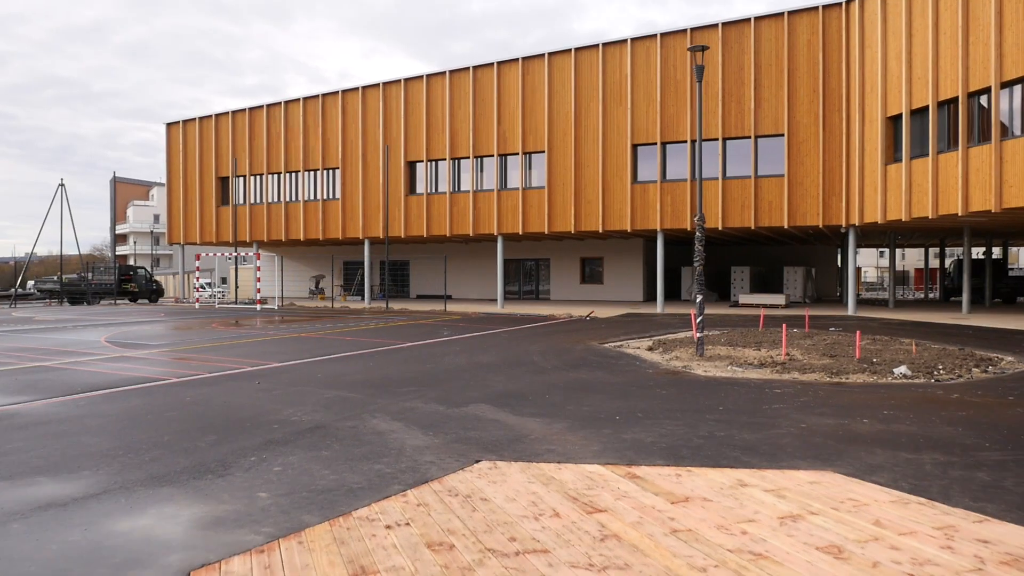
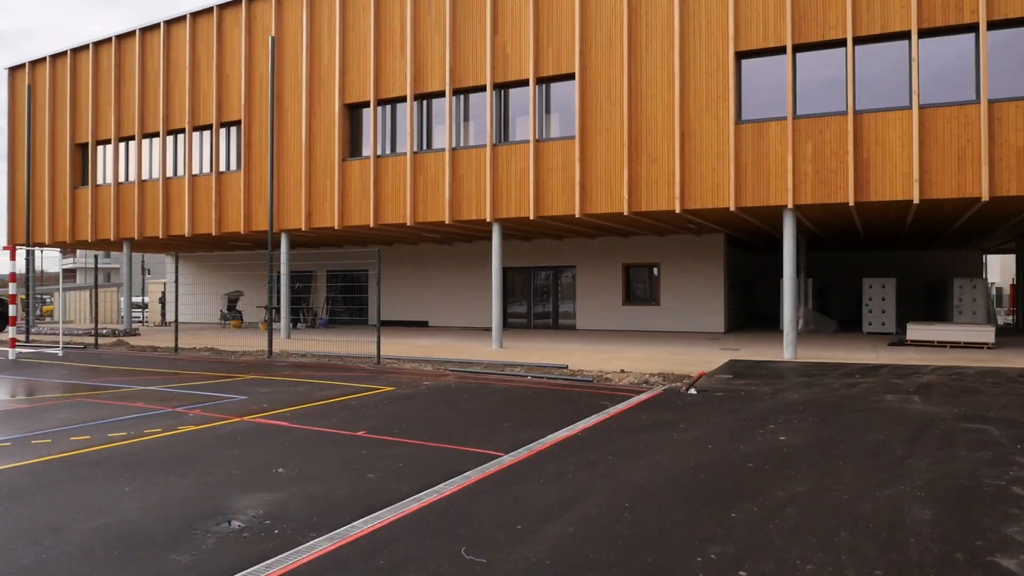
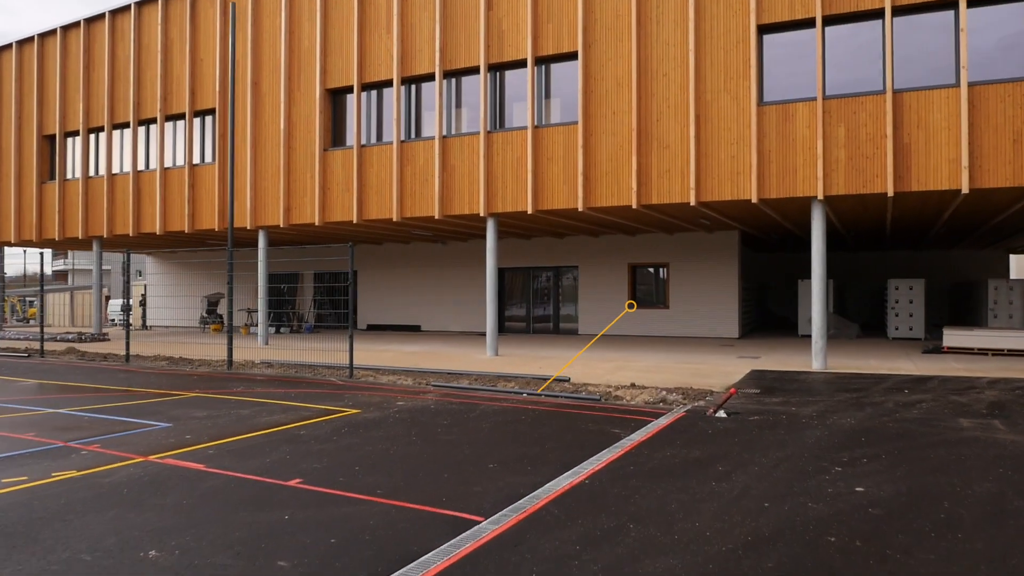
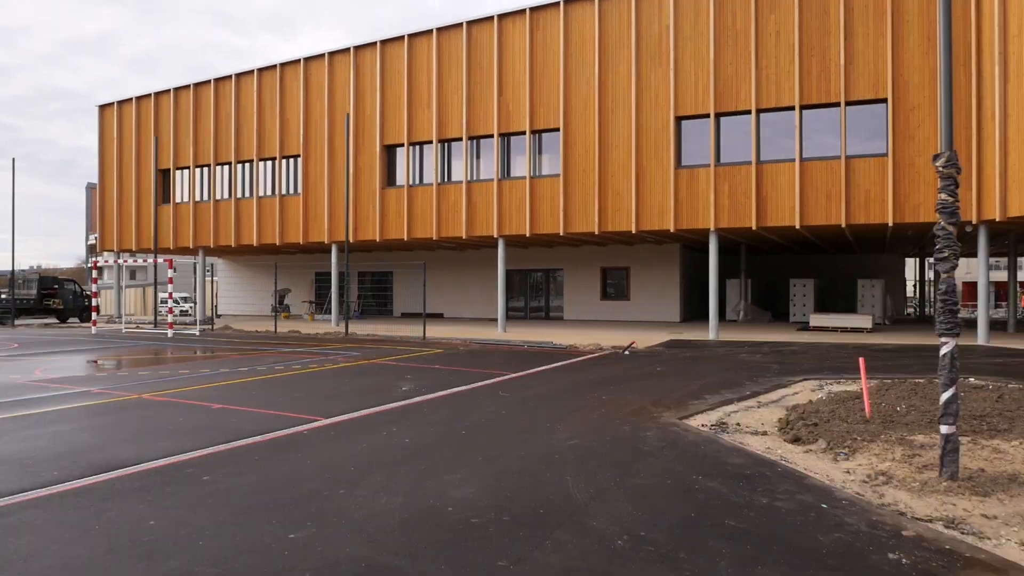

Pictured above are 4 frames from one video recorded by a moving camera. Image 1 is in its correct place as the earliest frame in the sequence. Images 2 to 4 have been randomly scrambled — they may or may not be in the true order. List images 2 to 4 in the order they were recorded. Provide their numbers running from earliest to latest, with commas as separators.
4, 2, 3
